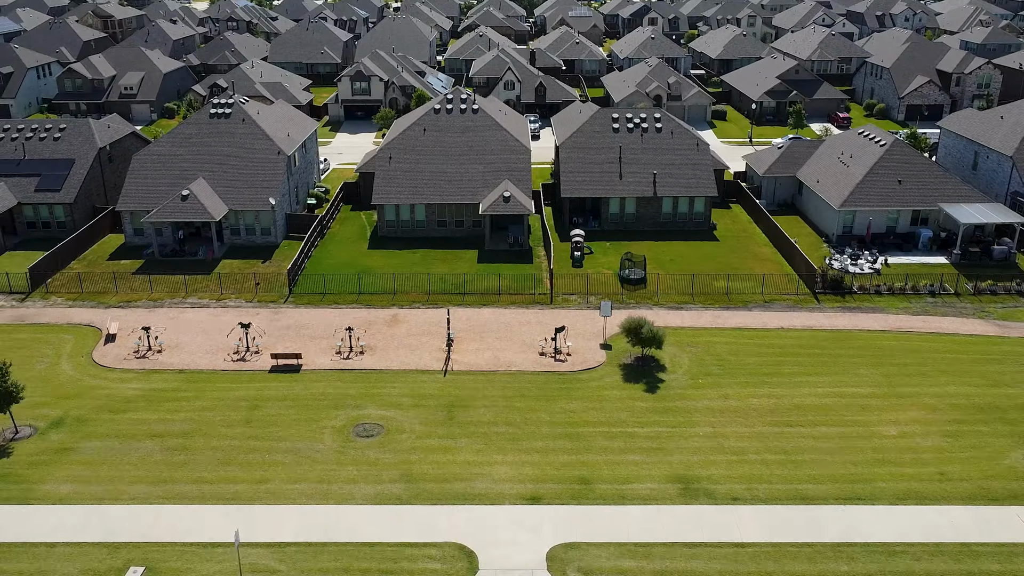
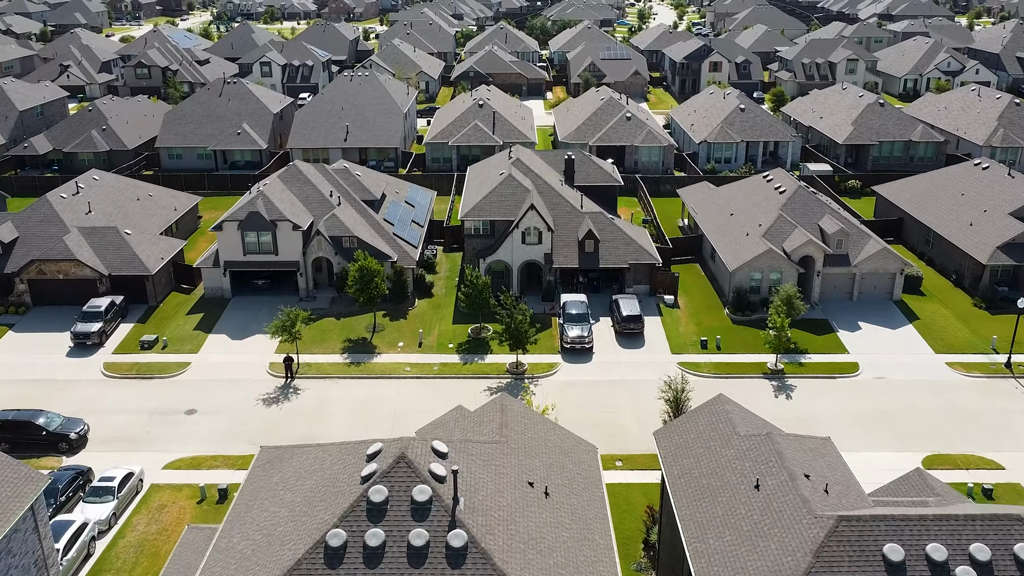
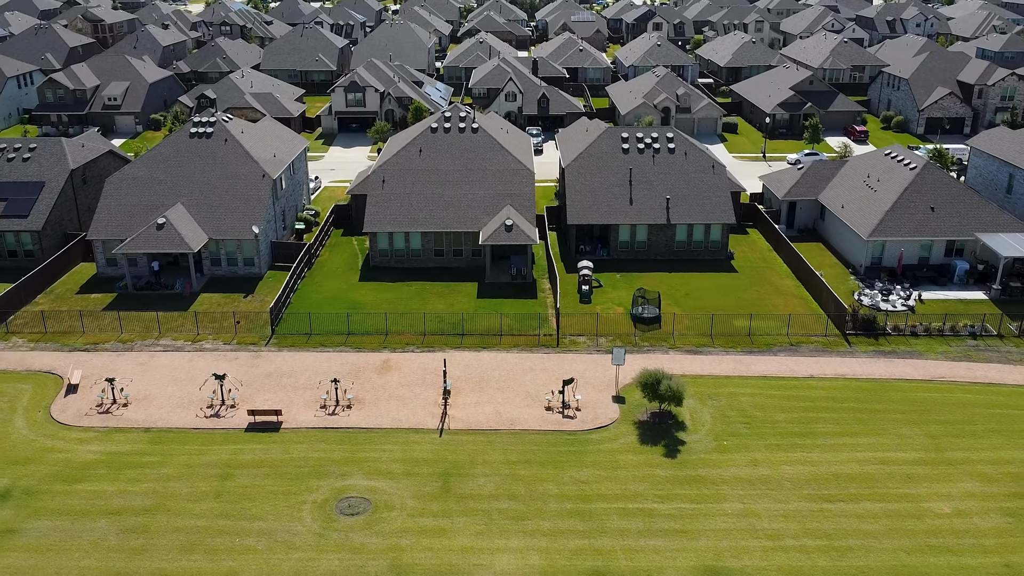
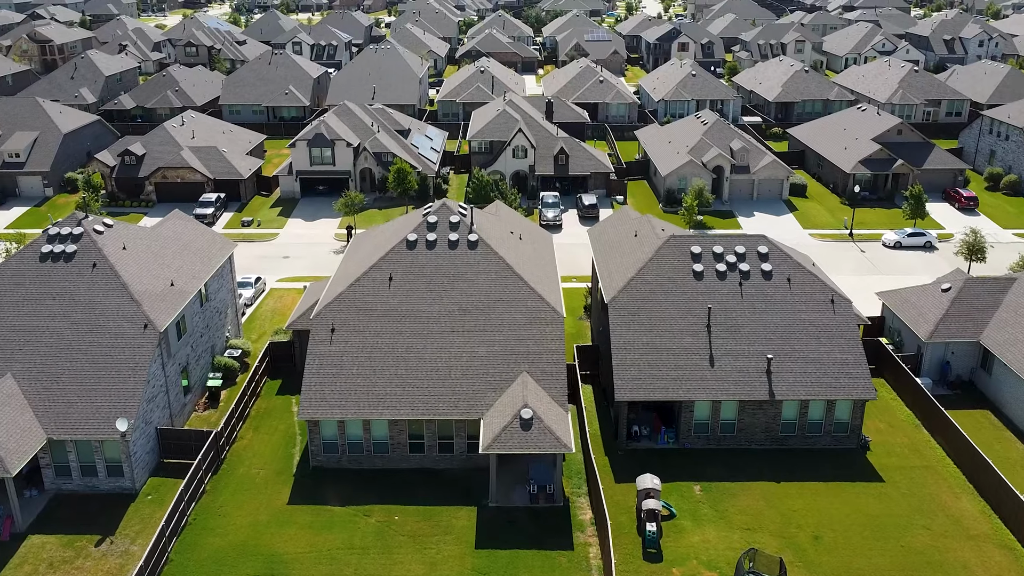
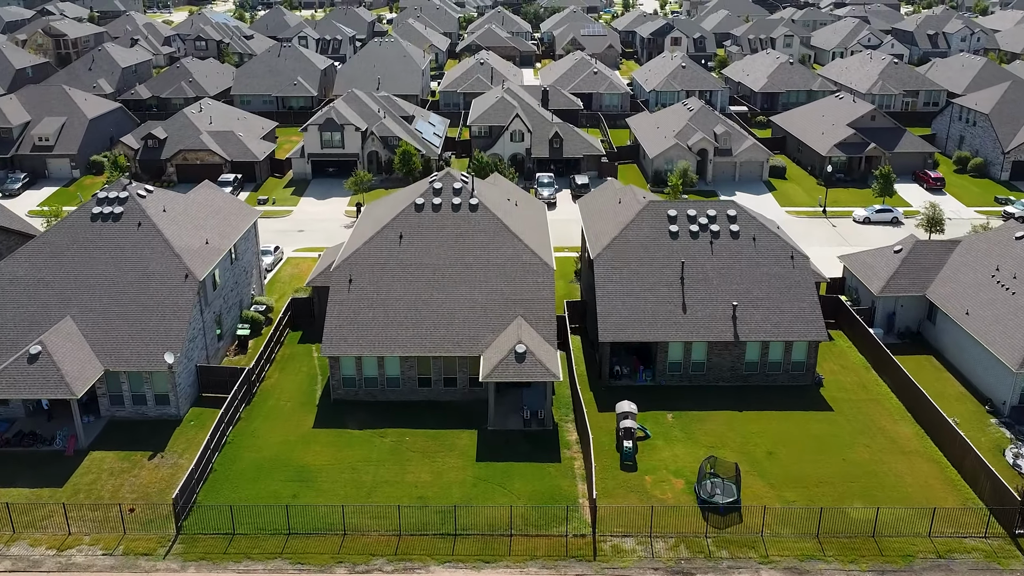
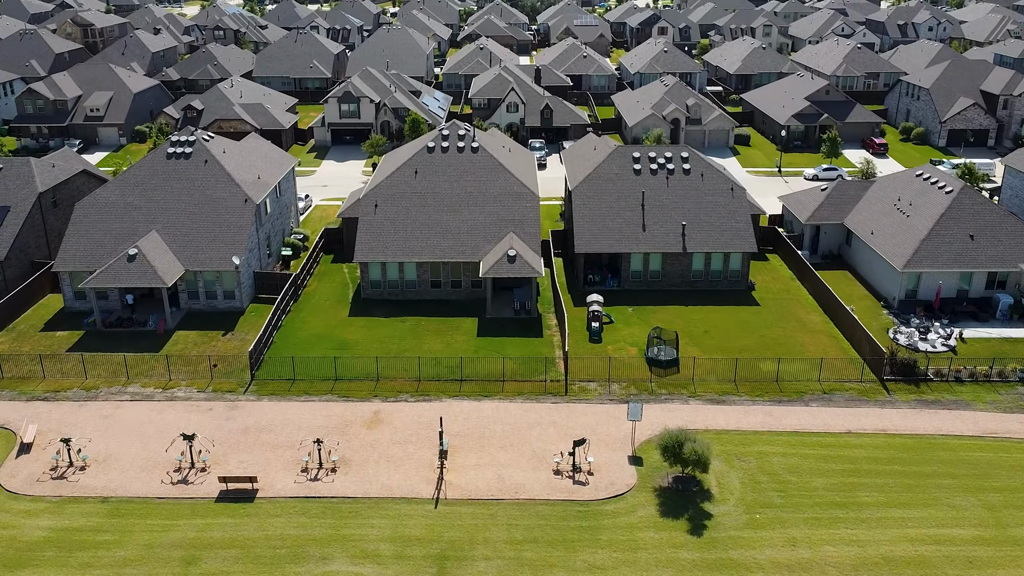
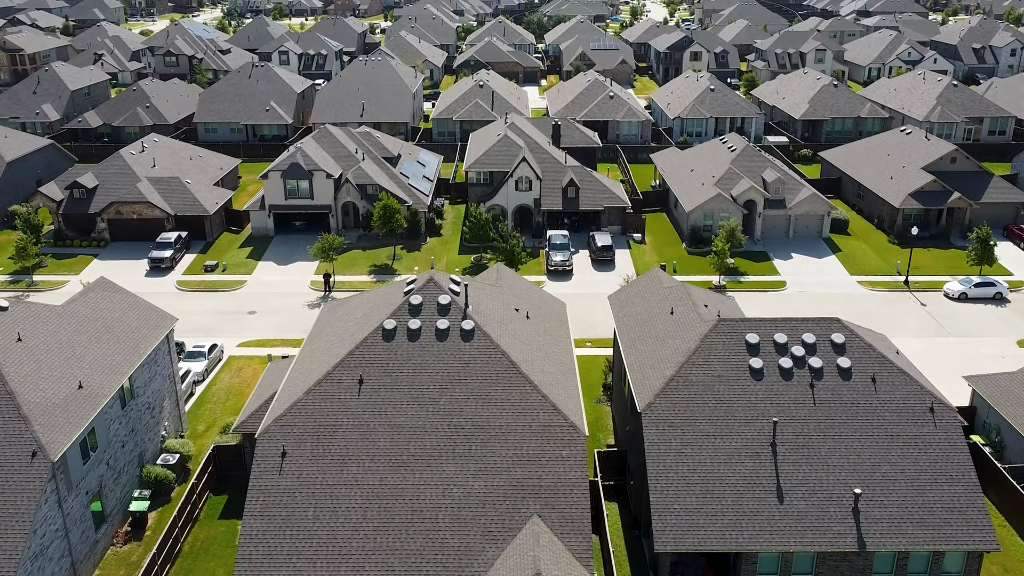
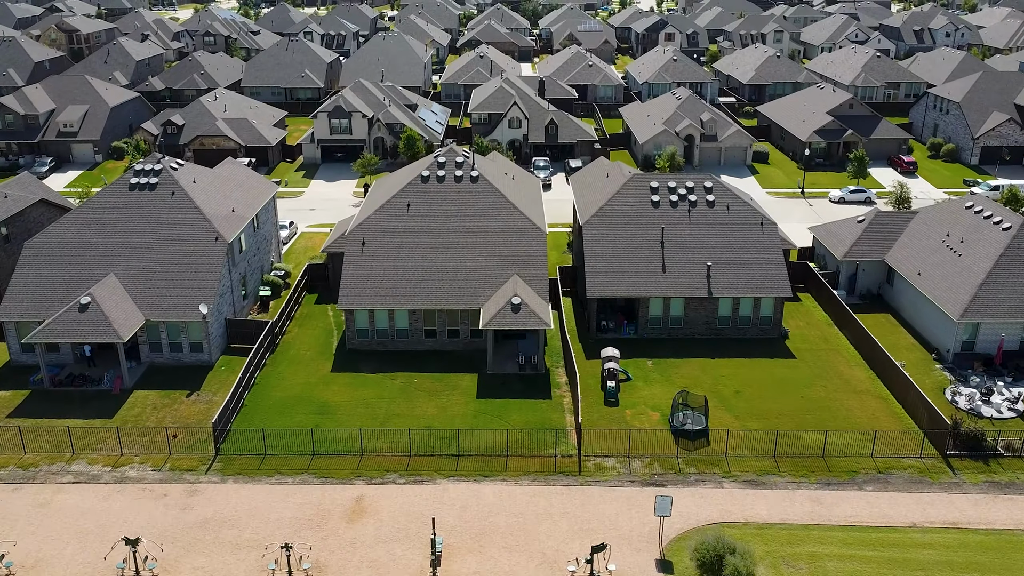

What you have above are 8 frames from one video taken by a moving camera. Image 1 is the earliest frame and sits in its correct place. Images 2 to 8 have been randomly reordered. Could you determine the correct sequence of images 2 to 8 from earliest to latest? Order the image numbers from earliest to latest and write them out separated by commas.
3, 6, 8, 5, 4, 7, 2
